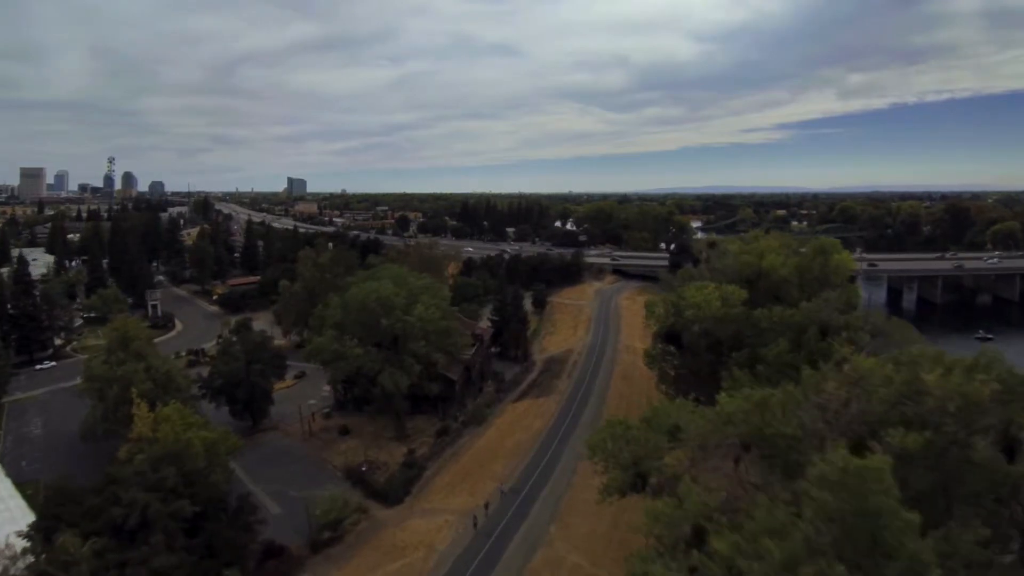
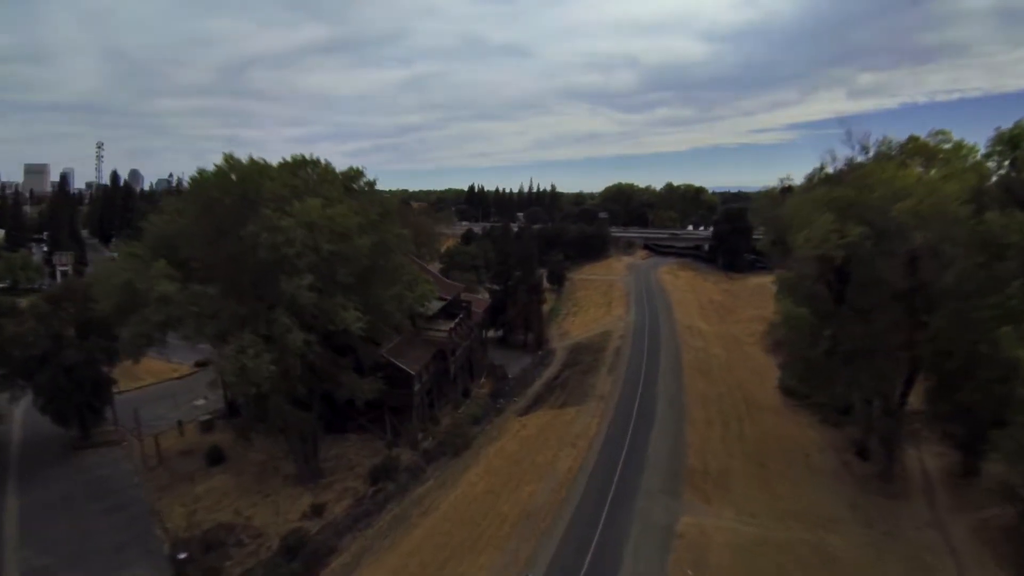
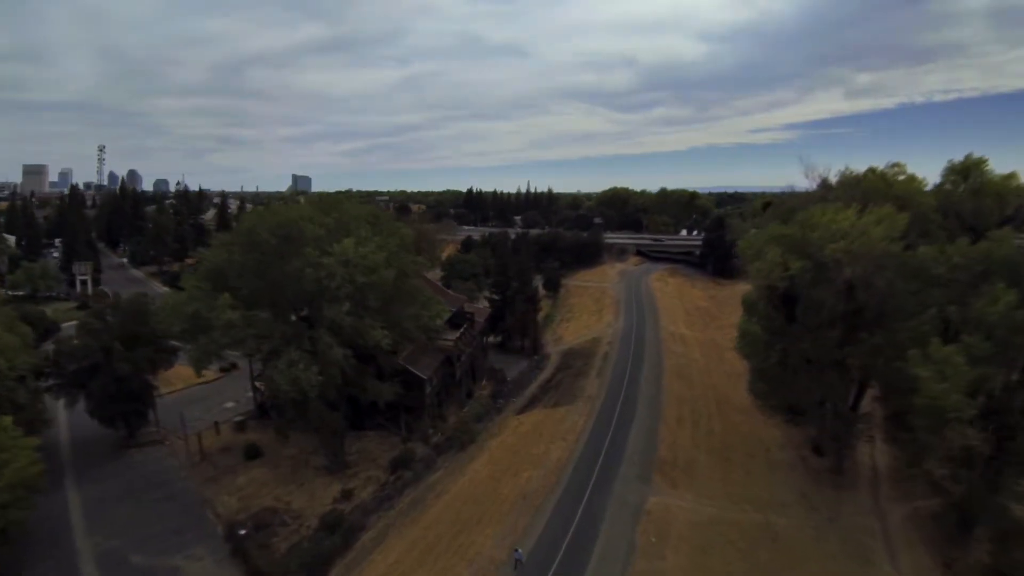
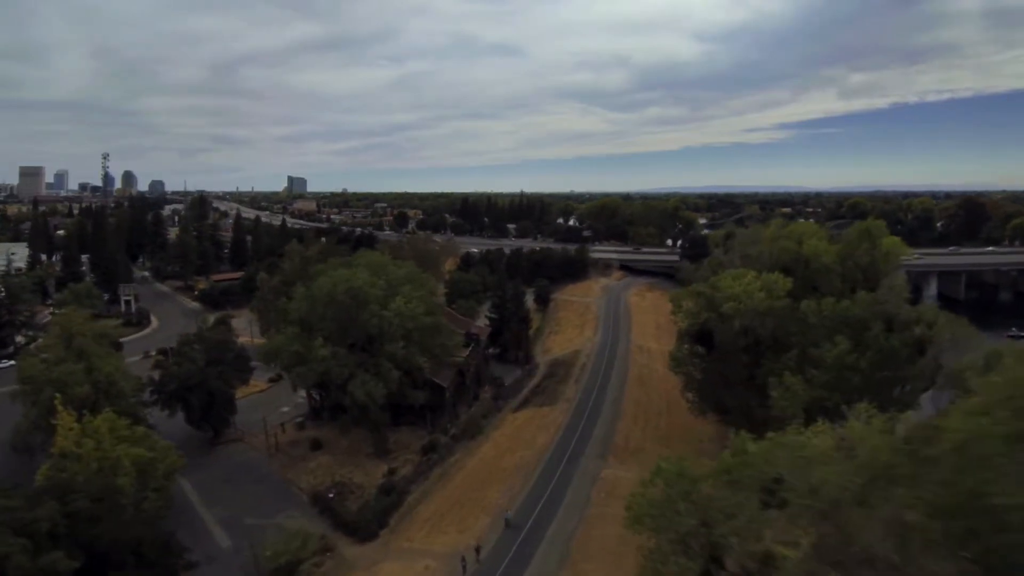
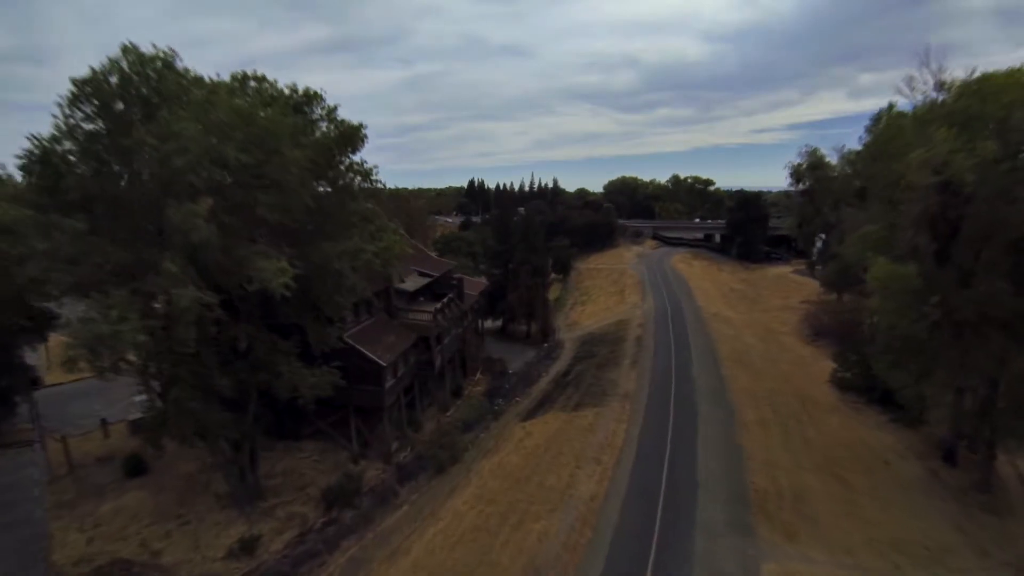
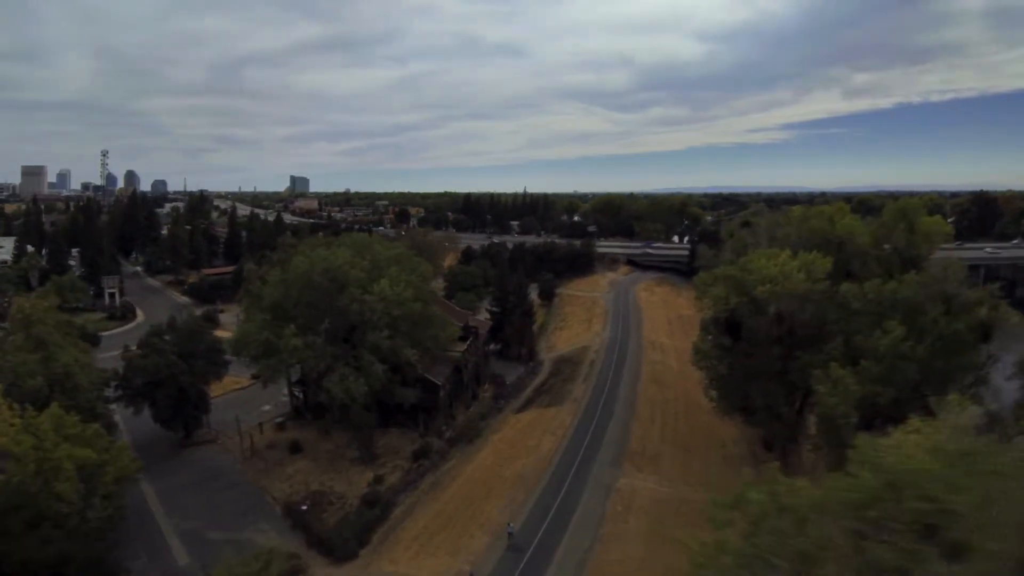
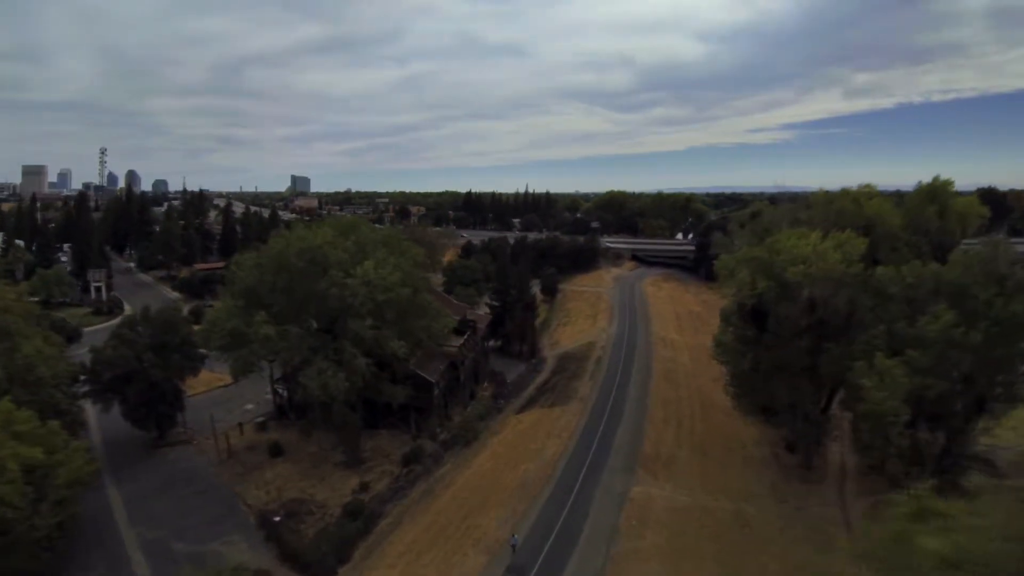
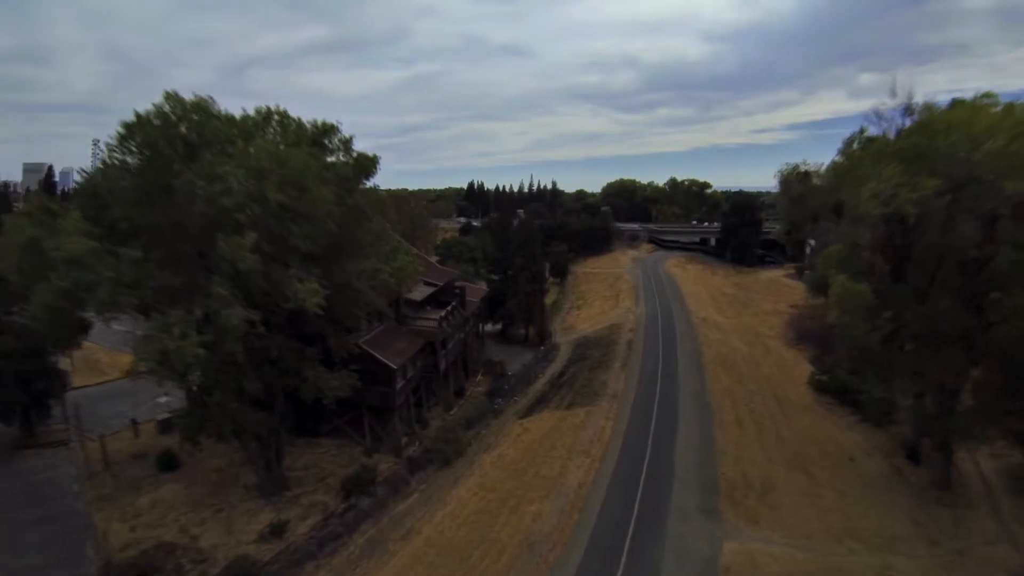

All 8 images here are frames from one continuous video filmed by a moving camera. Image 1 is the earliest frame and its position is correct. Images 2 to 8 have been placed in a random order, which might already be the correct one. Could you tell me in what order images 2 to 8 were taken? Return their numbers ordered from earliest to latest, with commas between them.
4, 6, 7, 3, 2, 8, 5
